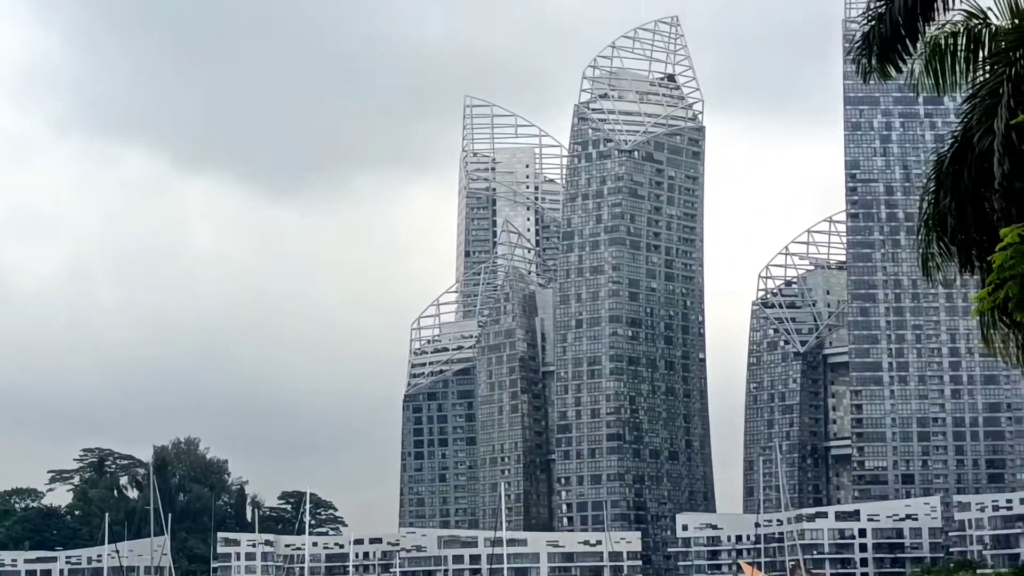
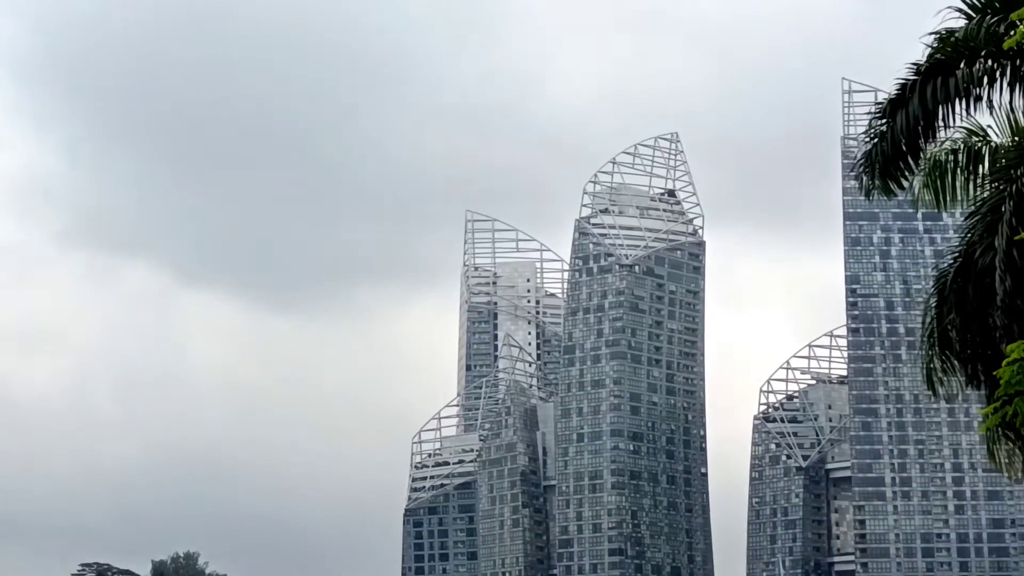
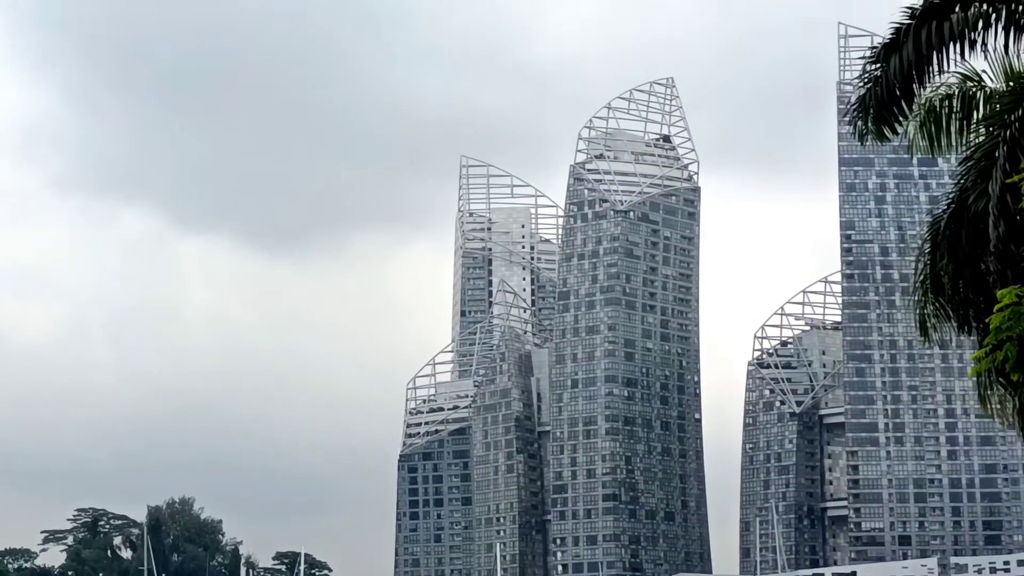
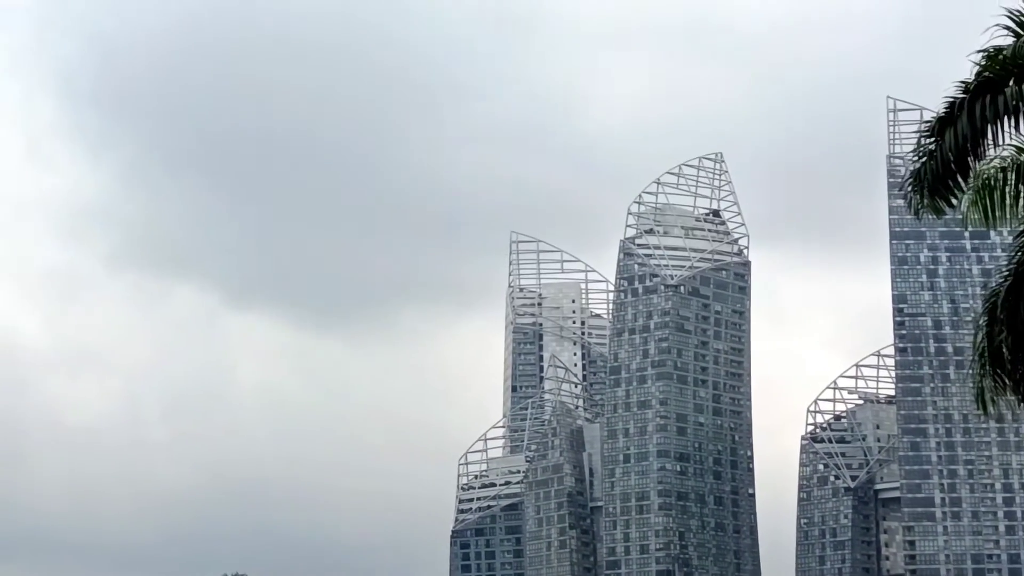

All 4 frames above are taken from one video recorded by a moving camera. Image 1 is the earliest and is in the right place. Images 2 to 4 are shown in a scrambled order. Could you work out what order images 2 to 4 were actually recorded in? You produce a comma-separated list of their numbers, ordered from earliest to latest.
3, 2, 4
